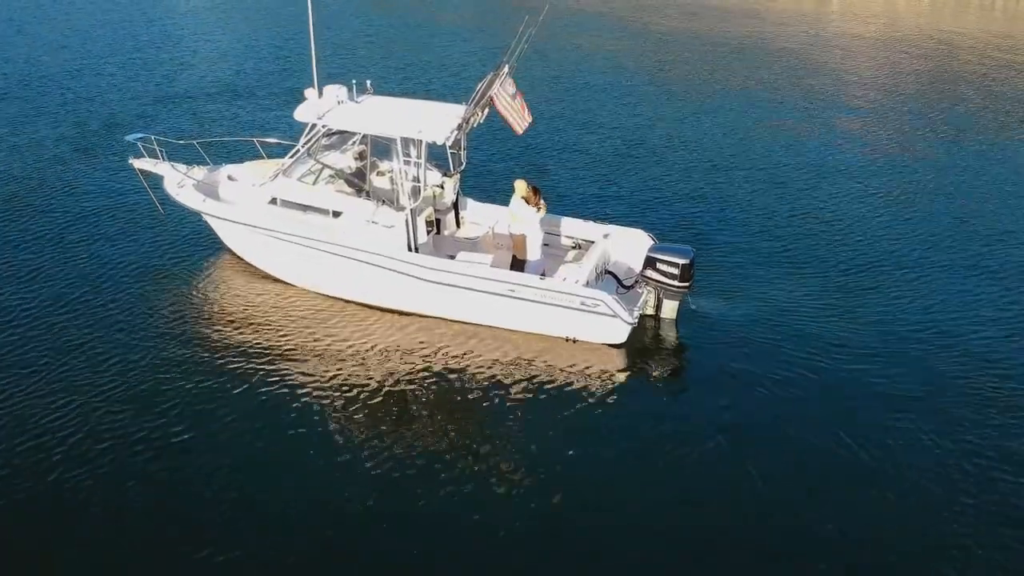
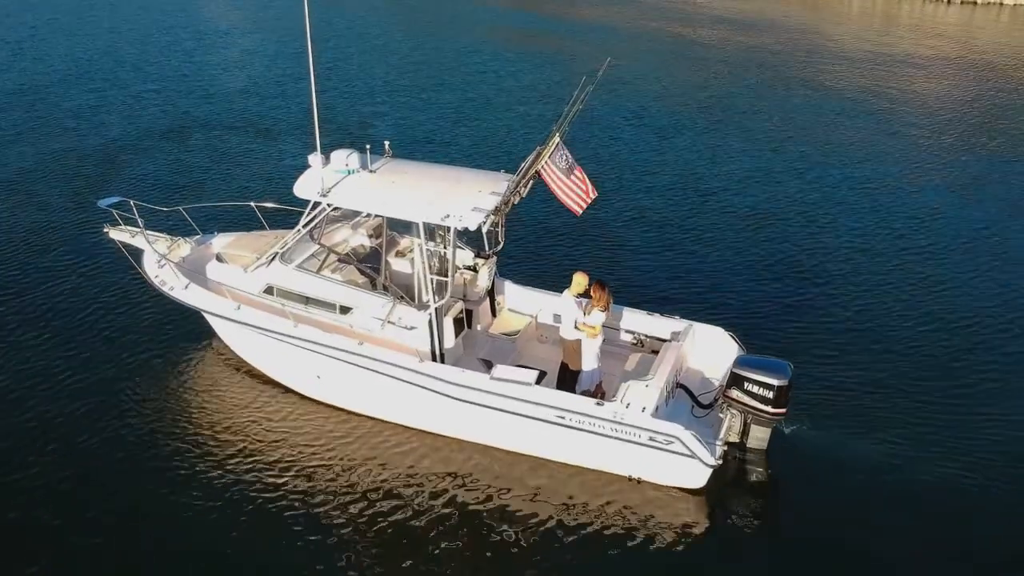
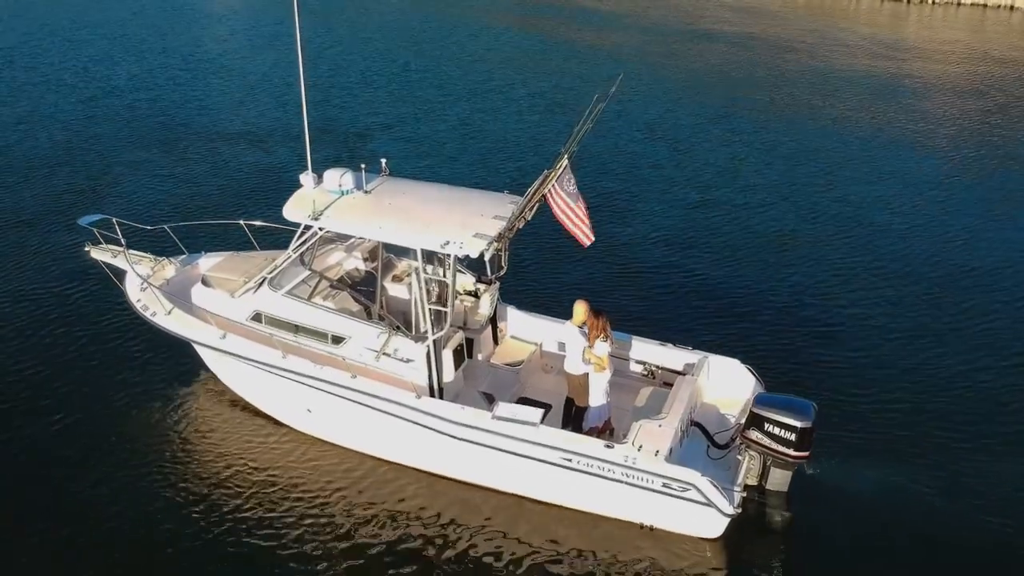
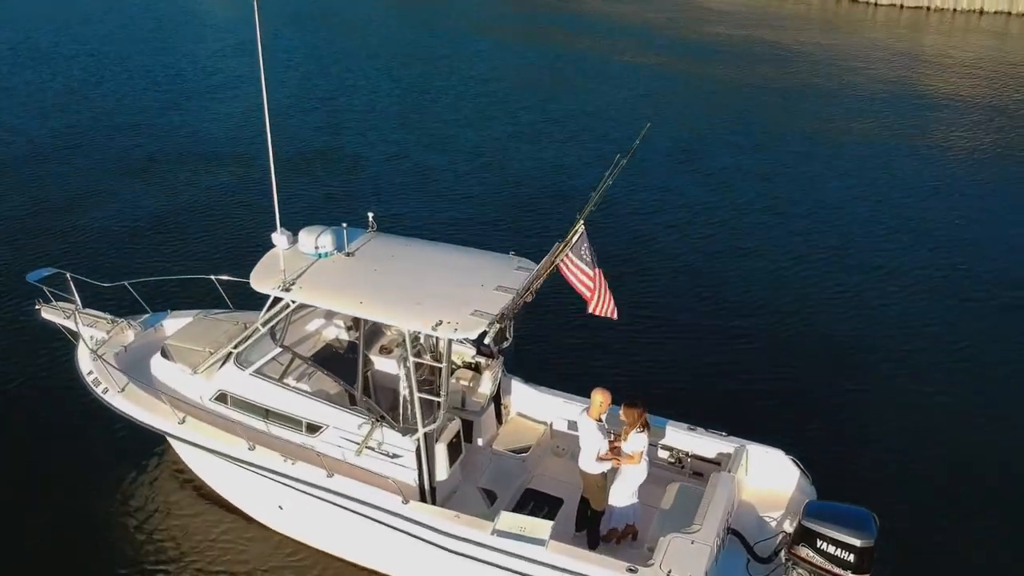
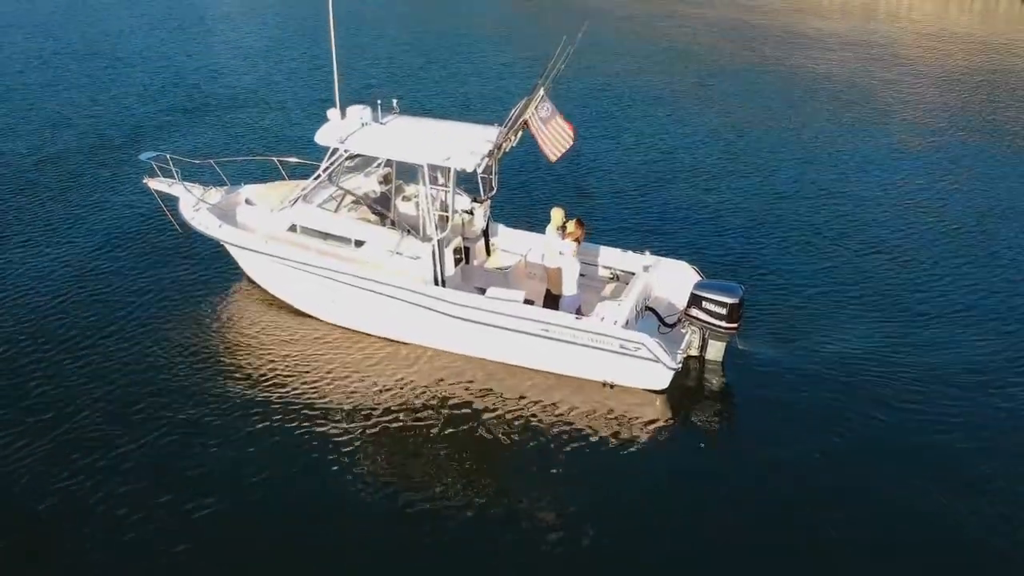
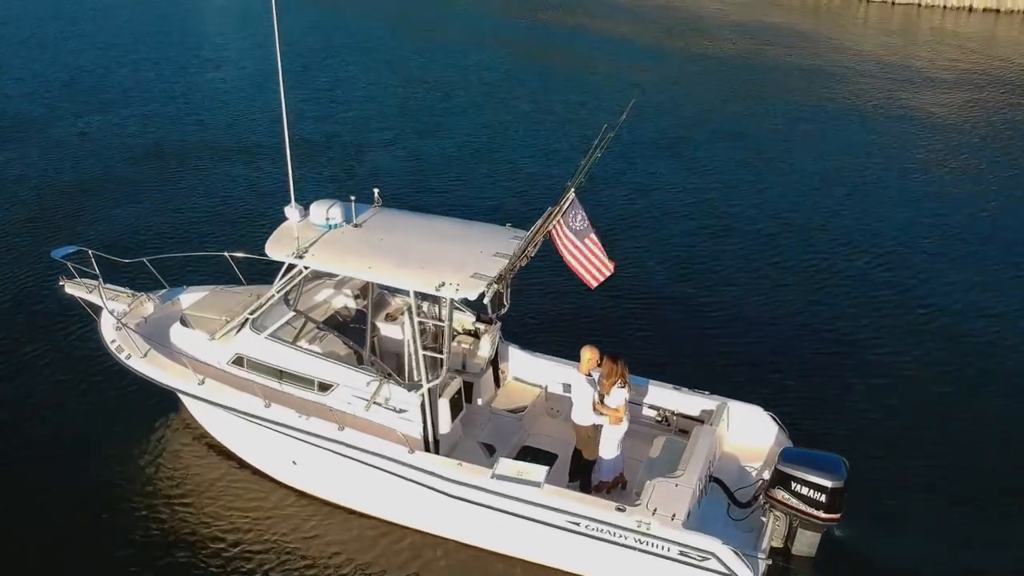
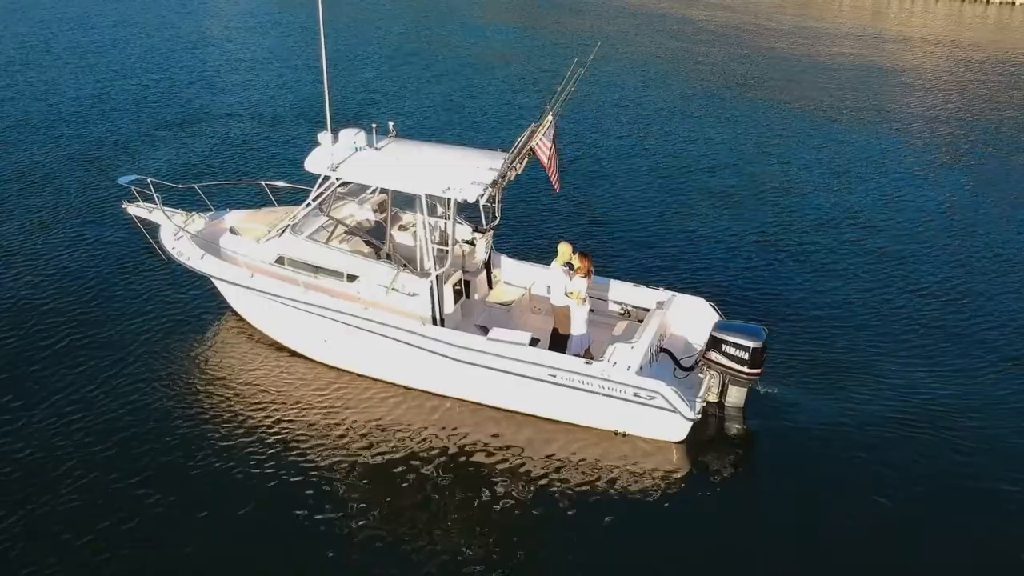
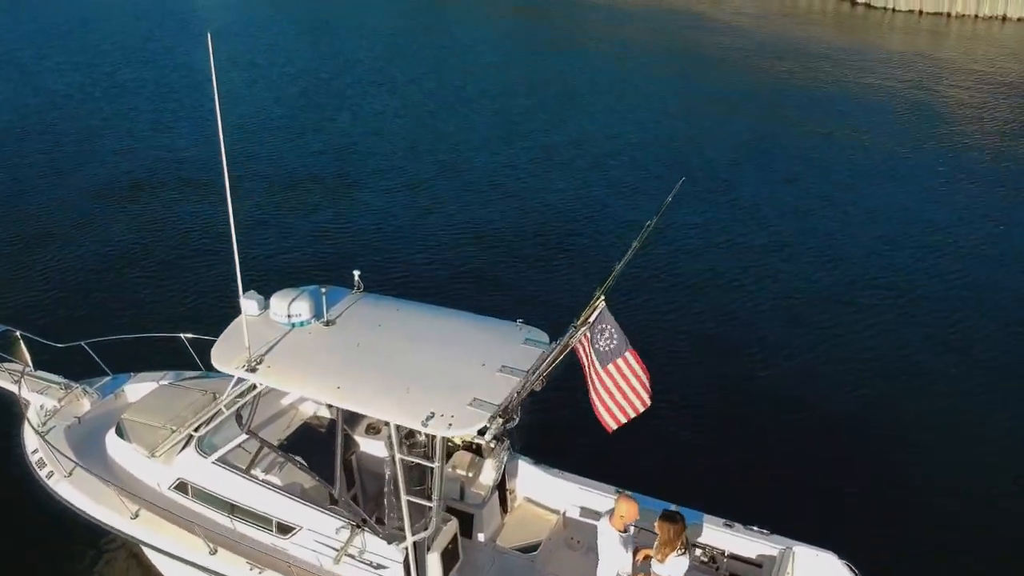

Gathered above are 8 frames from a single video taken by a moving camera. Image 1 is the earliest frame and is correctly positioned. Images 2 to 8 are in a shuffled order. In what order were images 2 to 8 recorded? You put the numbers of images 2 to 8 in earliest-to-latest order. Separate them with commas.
5, 7, 2, 3, 6, 4, 8
